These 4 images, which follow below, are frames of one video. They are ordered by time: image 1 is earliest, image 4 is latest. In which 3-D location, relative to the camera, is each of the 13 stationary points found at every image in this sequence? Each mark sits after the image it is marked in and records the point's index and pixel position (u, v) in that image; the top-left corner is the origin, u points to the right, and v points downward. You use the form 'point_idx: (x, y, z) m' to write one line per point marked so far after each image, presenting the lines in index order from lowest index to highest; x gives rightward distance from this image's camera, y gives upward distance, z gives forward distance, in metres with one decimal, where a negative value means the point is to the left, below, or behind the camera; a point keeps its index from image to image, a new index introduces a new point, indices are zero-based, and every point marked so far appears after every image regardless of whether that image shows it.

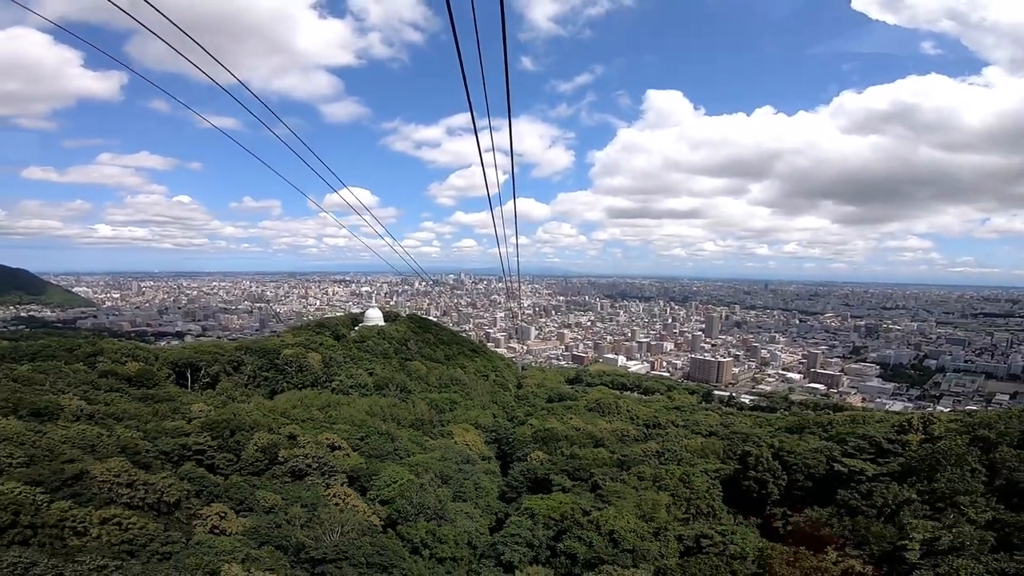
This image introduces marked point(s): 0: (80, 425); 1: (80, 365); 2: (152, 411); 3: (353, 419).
0: (-8.7, -2.7, +11.3) m
1: (-15.2, -2.7, +19.0) m
2: (-8.5, -2.8, +12.7) m
3: (-4.7, -3.8, +16.1) m
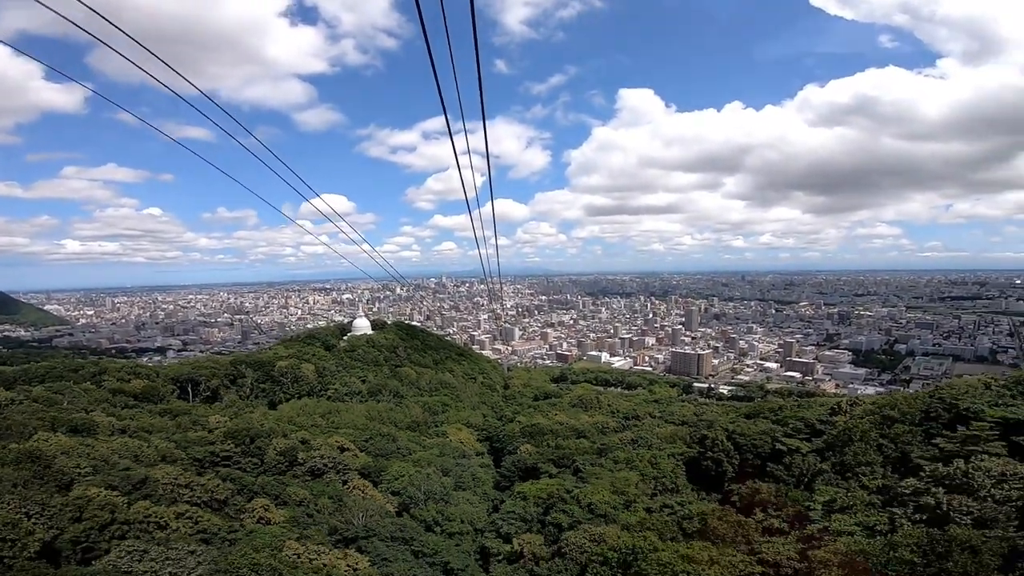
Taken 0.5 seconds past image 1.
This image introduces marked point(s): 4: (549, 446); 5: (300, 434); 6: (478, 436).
0: (-8.9, -3.3, +12.4) m
1: (-15.7, -3.5, +19.9) m
2: (-8.8, -3.5, +13.9) m
3: (-5.1, -4.3, +17.4) m
4: (+1.2, -4.3, +16.1) m
5: (-5.6, -3.7, +14.2) m
6: (-1.2, -5.2, +19.5) m
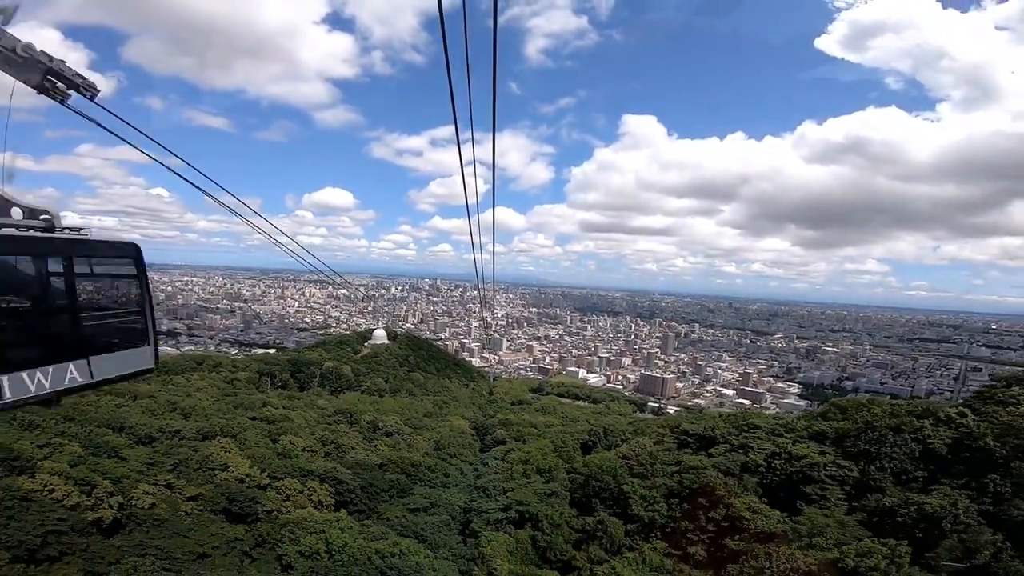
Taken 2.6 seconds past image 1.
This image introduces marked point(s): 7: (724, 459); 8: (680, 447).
0: (-9.7, -4.8, +22.5) m
1: (-16.6, -4.6, +29.9) m
2: (-9.6, -5.0, +24.0) m
3: (-6.0, -6.1, +27.5) m
4: (+0.2, -6.7, +26.3) m
5: (-6.5, -5.5, +24.4) m
6: (-2.3, -7.4, +29.7) m
7: (+4.6, -3.7, +11.8) m
8: (+4.6, -4.3, +14.6) m
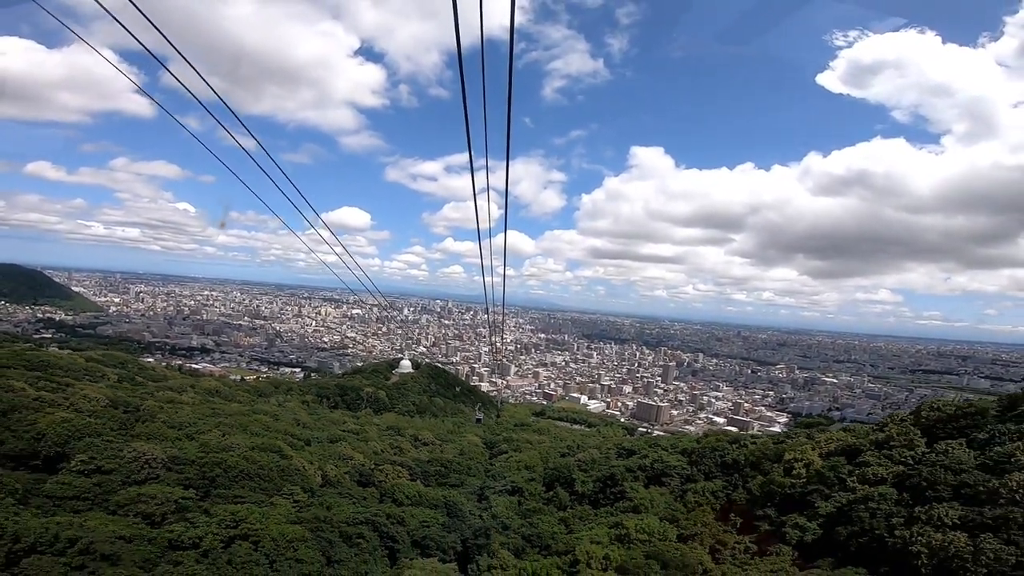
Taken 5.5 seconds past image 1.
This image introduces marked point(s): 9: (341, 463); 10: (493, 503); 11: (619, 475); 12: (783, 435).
0: (-9.7, -7.8, +31.7) m
1: (-16.3, -7.7, +39.3) m
2: (-9.5, -8.0, +33.2) m
3: (-5.9, -9.4, +36.6) m
4: (+0.3, -10.0, +35.2) m
5: (-6.4, -8.6, +33.5) m
6: (-2.2, -10.8, +38.6) m
7: (+4.5, -6.6, +20.8) m
8: (+4.5, -7.3, +23.5) m
9: (-6.3, -6.5, +20.1) m
10: (-0.7, -7.6, +19.1) m
11: (+3.9, -6.7, +19.5) m
12: (+10.1, -5.4, +19.9) m
